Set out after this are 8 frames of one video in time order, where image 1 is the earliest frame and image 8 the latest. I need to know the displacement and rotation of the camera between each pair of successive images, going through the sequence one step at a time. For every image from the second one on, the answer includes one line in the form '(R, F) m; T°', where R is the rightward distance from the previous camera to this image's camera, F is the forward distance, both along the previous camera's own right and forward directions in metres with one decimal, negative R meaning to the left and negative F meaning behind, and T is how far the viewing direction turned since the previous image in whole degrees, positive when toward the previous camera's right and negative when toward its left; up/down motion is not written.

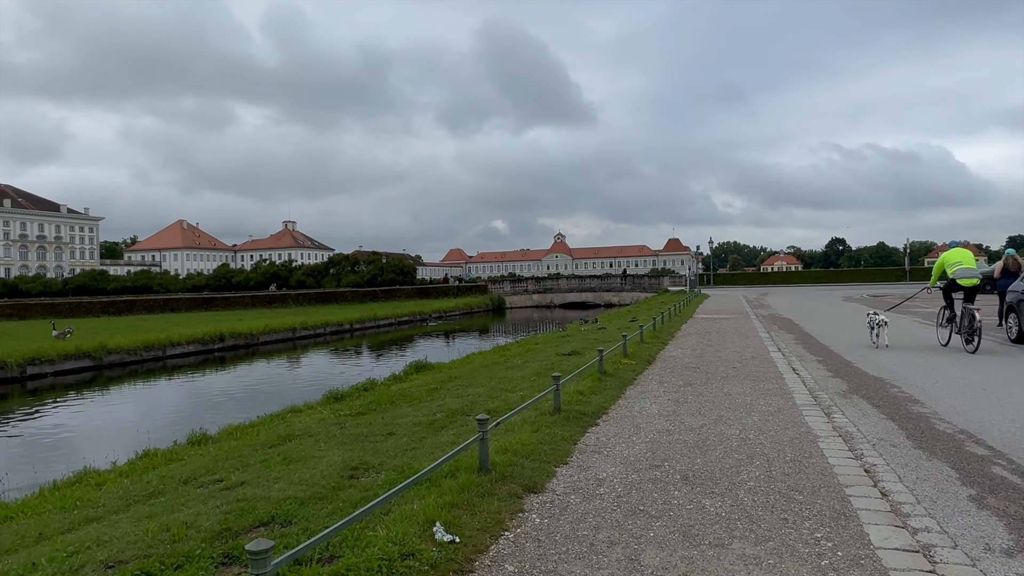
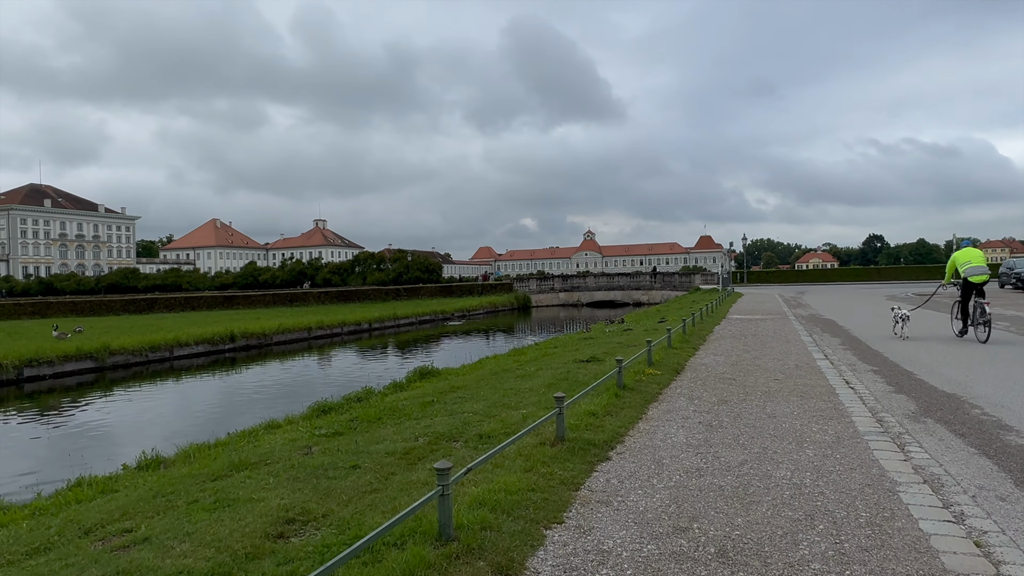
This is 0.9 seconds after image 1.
(+0.3, +1.5) m; -2°
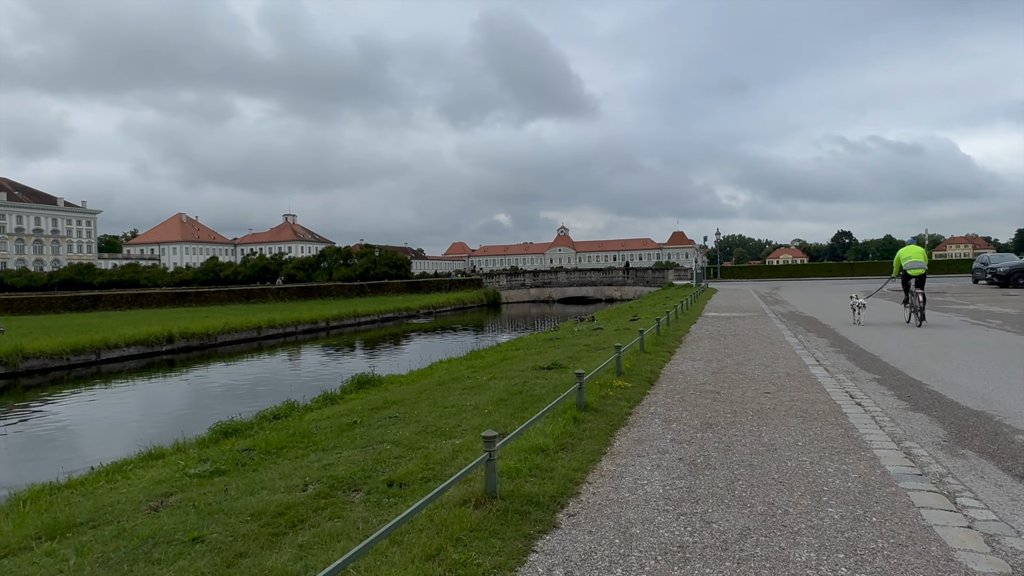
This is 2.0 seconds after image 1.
(+0.4, +1.8) m; +2°
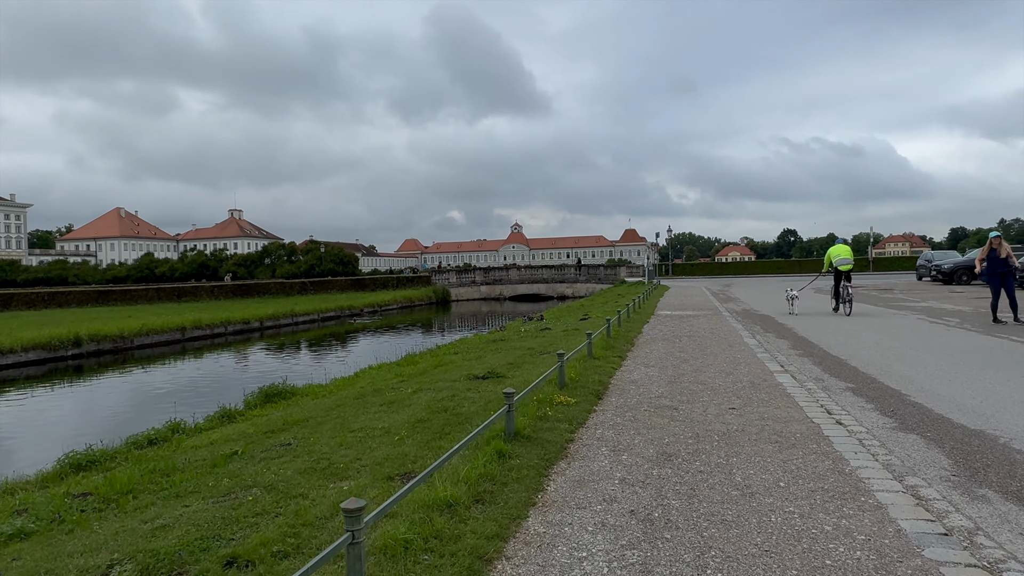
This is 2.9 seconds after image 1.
(+0.4, +1.5) m; +4°
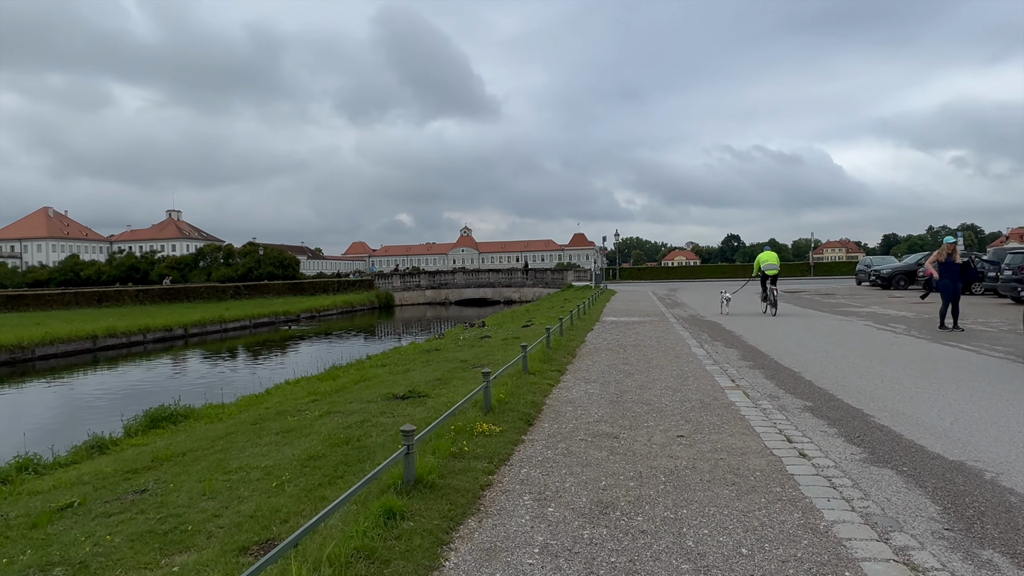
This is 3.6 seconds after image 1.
(+0.3, +1.2) m; +4°
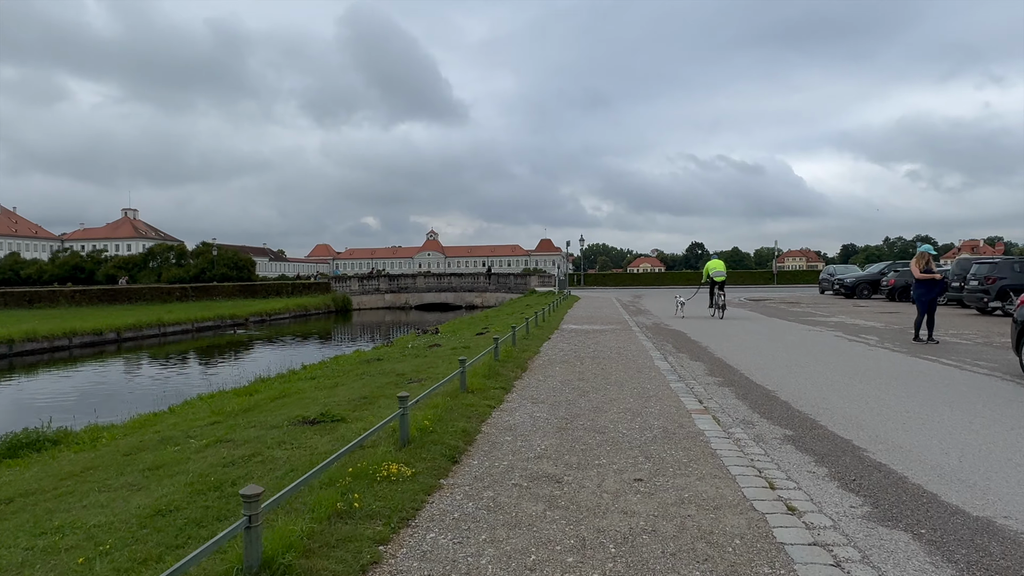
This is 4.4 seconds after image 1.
(+0.4, +1.4) m; +3°
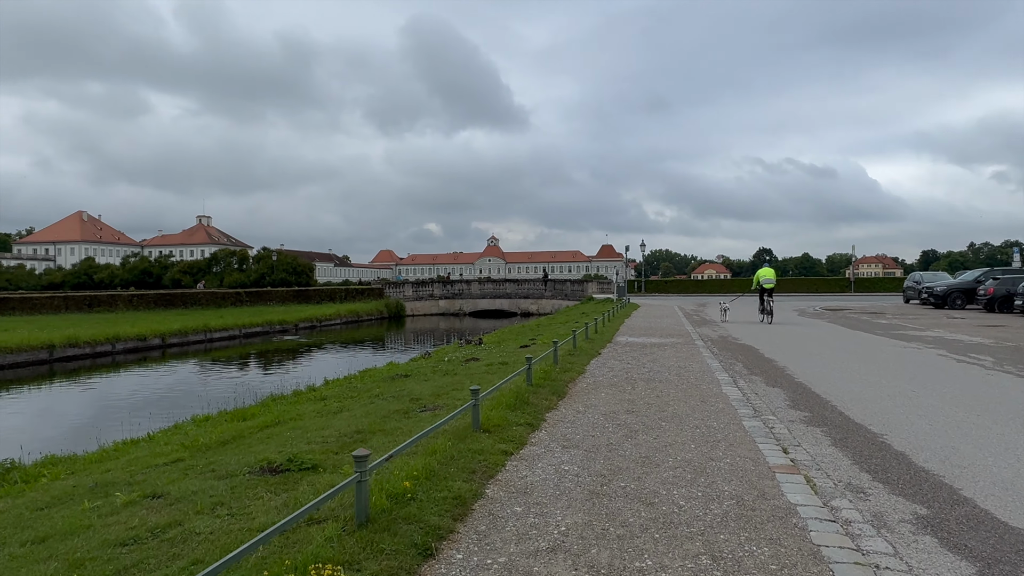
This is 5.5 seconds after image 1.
(+0.4, +1.9) m; -5°
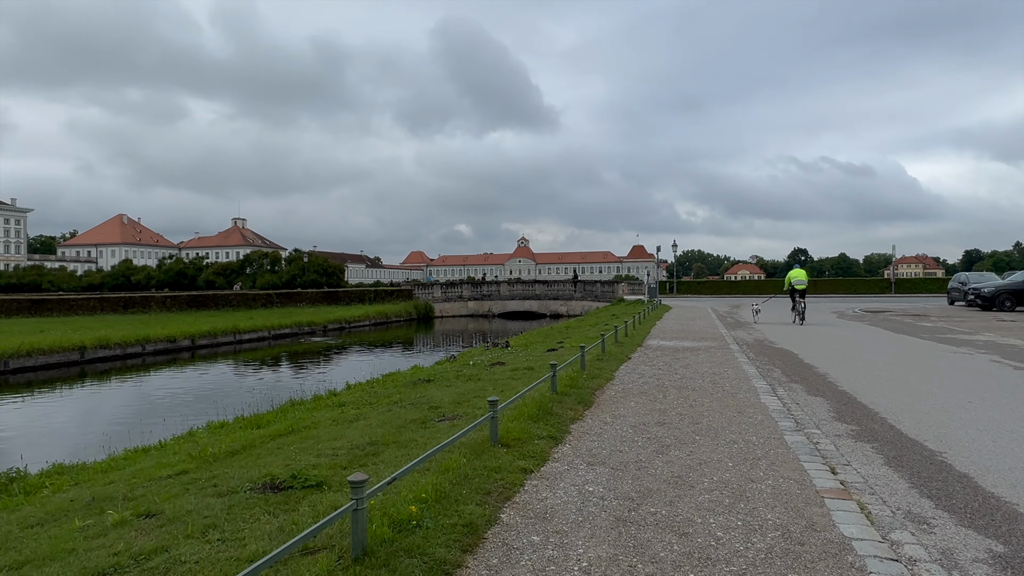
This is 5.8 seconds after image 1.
(+0.1, +0.5) m; -3°
